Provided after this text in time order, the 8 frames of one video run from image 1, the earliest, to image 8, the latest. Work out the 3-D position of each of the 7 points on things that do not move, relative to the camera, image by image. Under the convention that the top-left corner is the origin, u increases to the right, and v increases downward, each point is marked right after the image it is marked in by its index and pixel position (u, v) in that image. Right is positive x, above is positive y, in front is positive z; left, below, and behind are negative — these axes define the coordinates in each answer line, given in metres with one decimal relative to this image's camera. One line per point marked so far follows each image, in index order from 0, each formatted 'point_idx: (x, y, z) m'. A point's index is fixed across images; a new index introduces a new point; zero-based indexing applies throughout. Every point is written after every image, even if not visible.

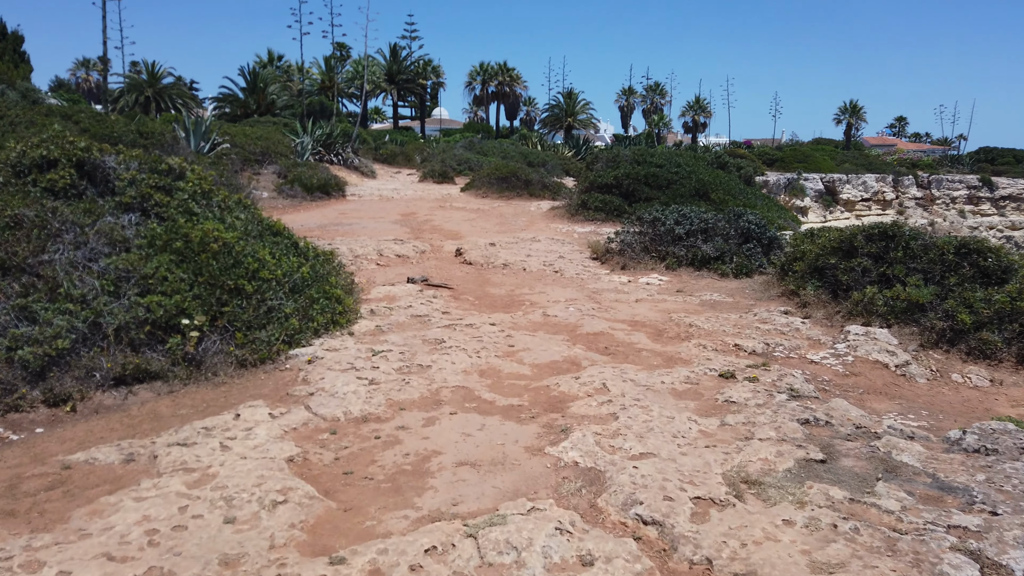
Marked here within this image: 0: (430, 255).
0: (-1.3, +0.5, +12.1) m
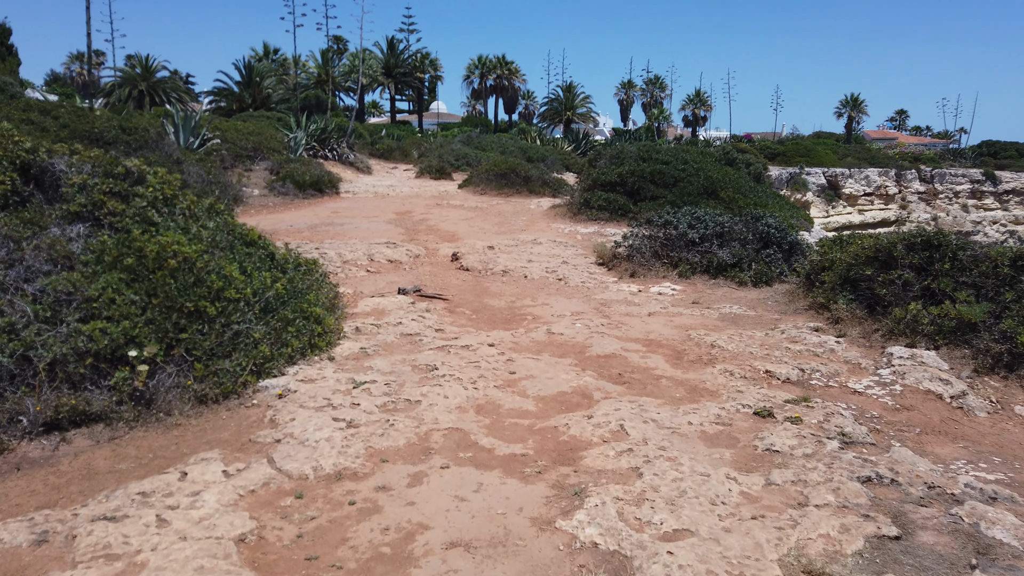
0: (-1.3, +0.4, +11.3) m
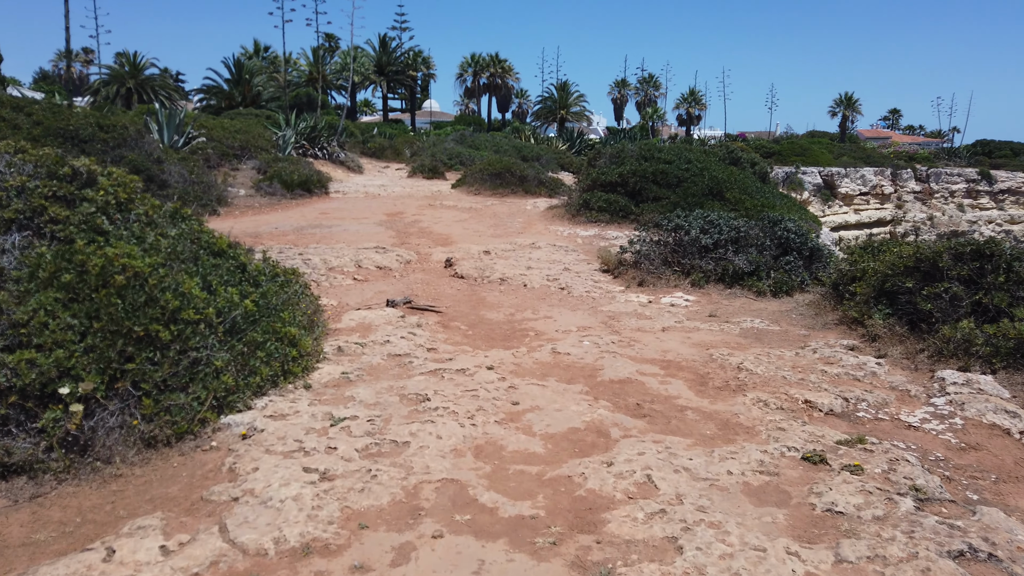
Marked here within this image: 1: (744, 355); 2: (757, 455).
0: (-1.4, +0.3, +10.6) m
1: (+1.9, -0.5, +6.0) m
2: (+1.3, -0.9, +4.0) m
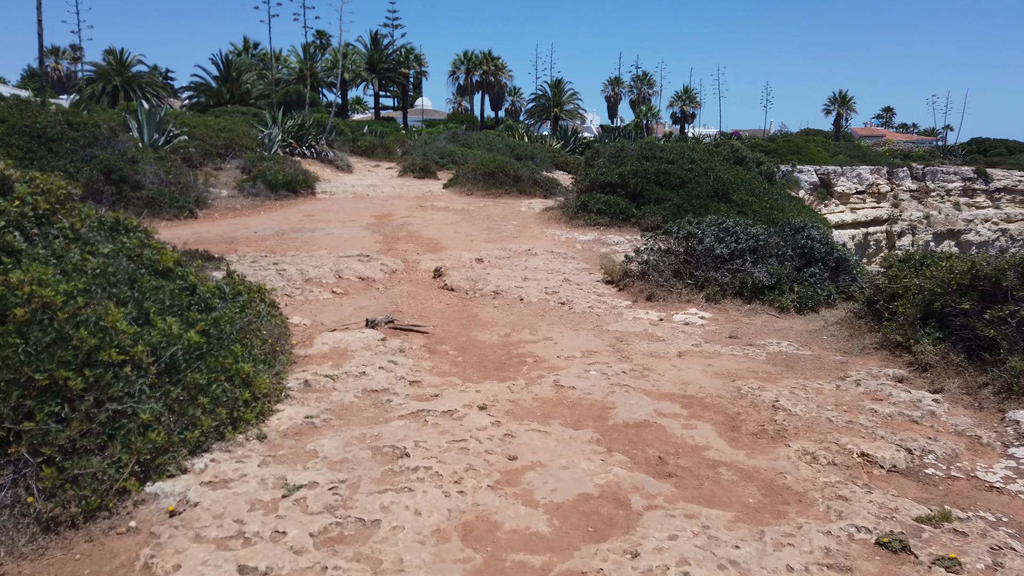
0: (-1.4, +0.2, +9.7) m
1: (+1.8, -0.7, +5.2) m
2: (+1.3, -1.1, +3.1) m
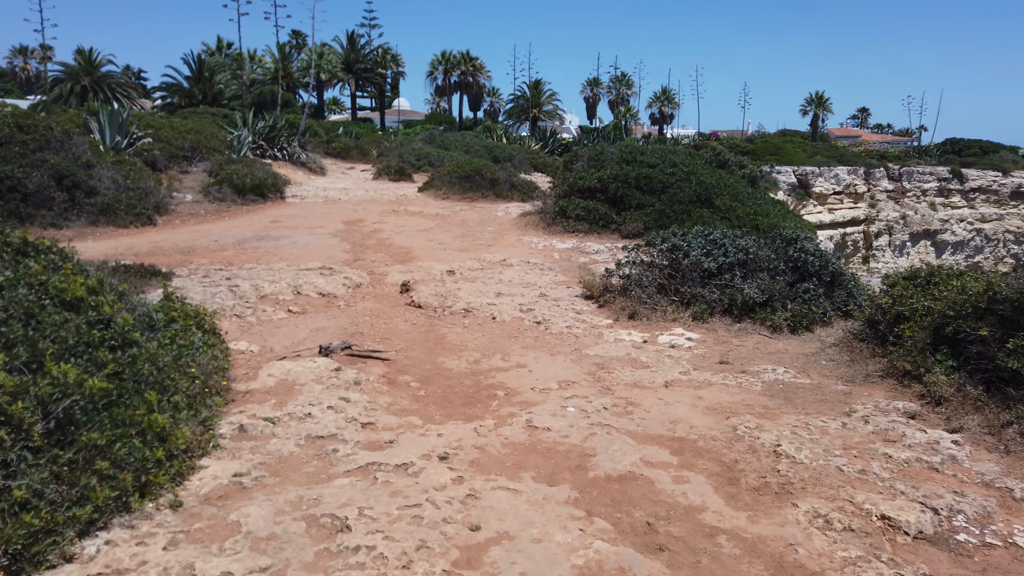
0: (-1.8, 0.0, +9.1) m
1: (+1.6, -0.9, +4.6) m
2: (+1.1, -1.2, +2.5) m
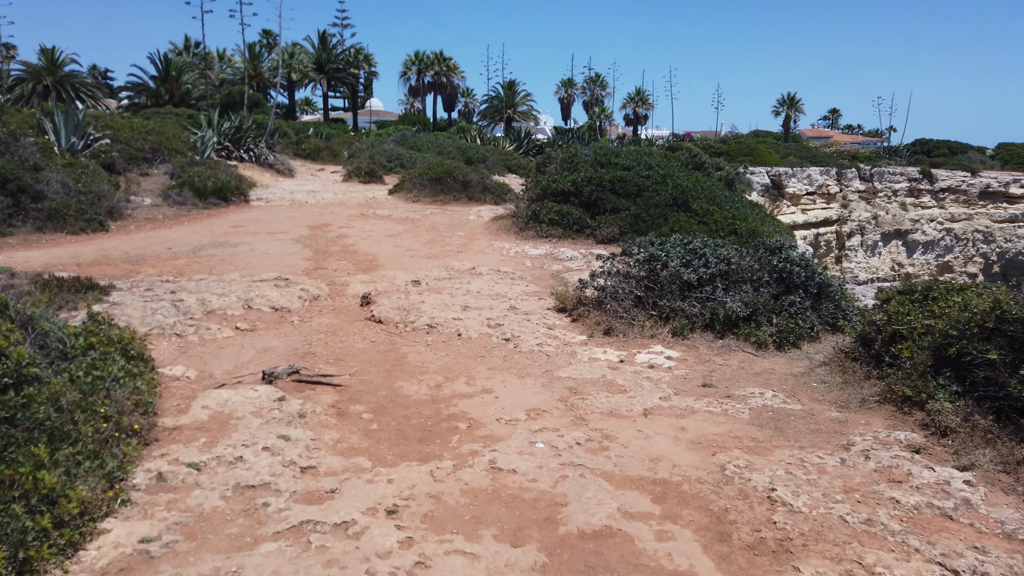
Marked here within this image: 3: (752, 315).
0: (-2.1, -0.2, +8.5) m
1: (+1.4, -1.0, +4.1) m
2: (+1.0, -1.3, +2.0) m
3: (+2.1, -0.2, +6.6) m
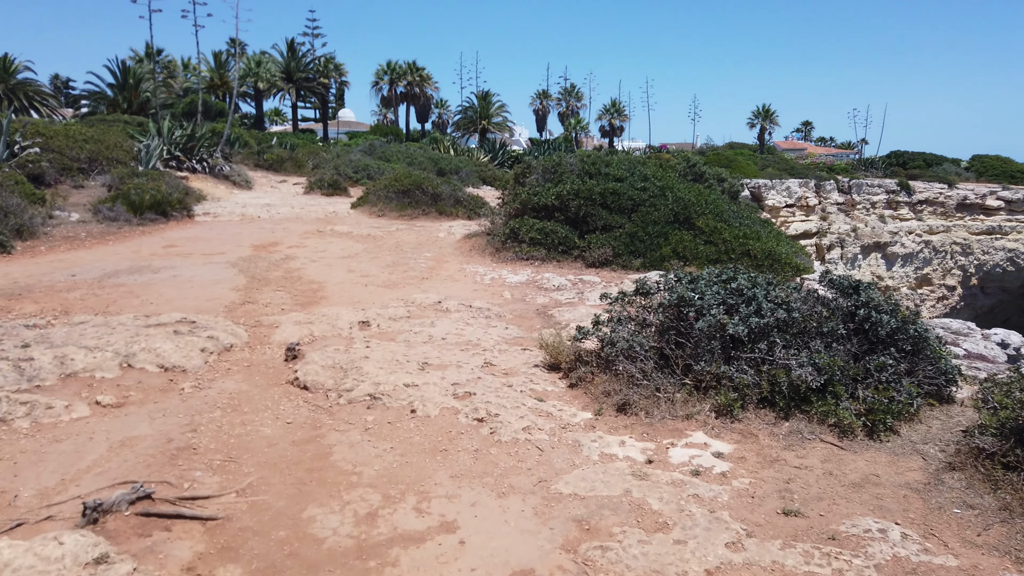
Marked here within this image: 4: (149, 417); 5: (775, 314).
0: (-2.3, -0.6, +6.4) m
1: (+1.4, -1.3, +2.1) m
2: (+1.0, -1.6, 0.0) m
3: (+2.0, -0.6, +4.6) m
4: (-2.4, -0.8, +4.9) m
5: (+1.7, -0.2, +5.0) m
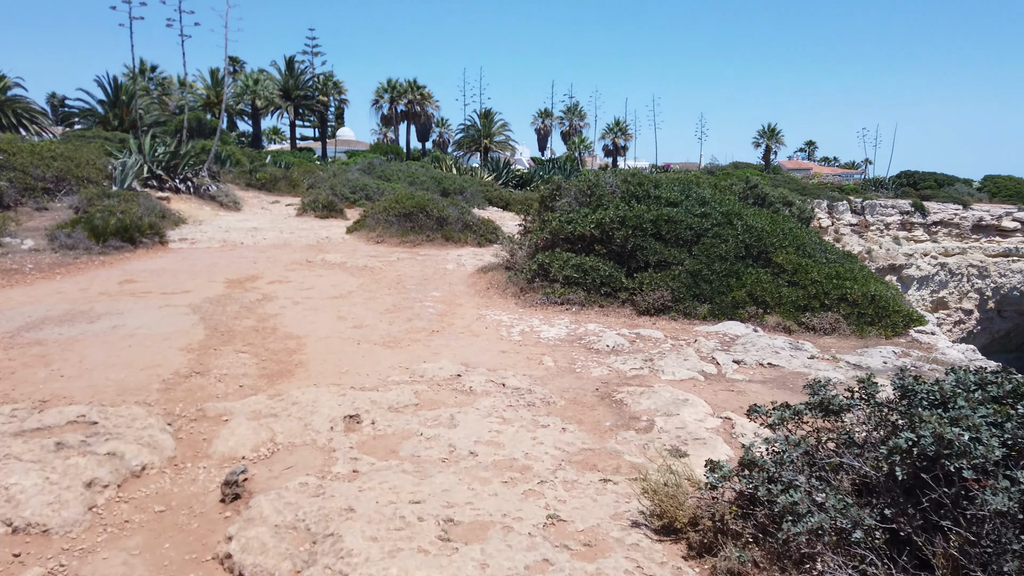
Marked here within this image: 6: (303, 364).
0: (-1.9, -1.1, +4.0) m
1: (+1.7, -1.7, -0.2) m
2: (+1.4, -2.0, -2.4) m
3: (+2.3, -1.1, +2.3) m
4: (-2.0, -1.3, +2.6) m
5: (+2.1, -0.7, +2.6) m
6: (-1.9, -0.7, +6.7) m
